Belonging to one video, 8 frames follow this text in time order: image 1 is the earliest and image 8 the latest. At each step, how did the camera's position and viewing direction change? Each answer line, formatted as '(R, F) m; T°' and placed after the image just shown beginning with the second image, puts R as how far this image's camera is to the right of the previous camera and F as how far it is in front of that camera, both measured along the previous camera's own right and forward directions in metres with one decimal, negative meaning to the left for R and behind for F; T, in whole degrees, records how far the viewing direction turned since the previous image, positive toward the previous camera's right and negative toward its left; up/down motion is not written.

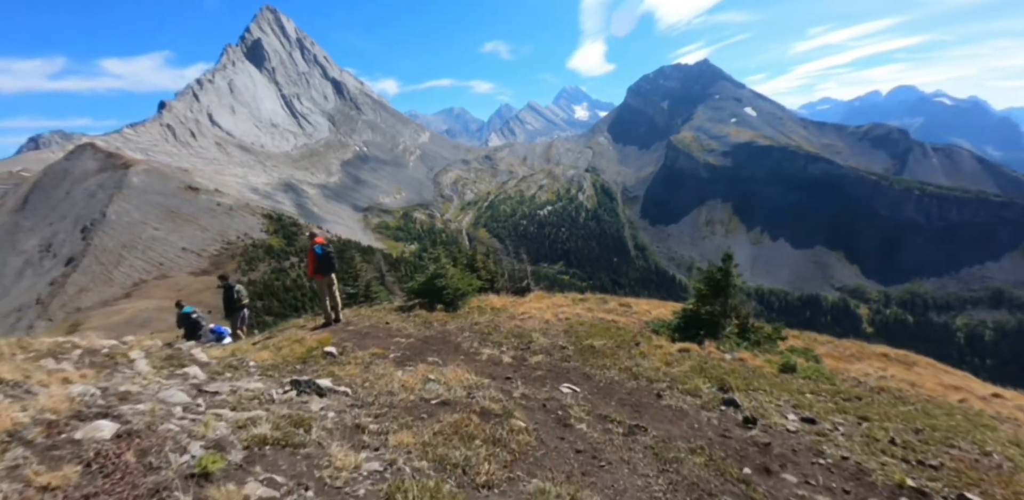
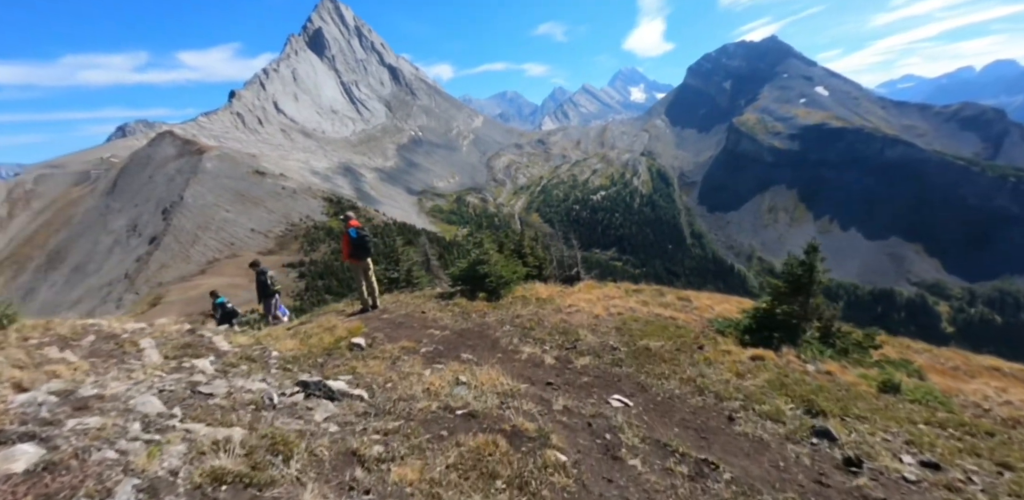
(+0.2, +2.3) m; -6°
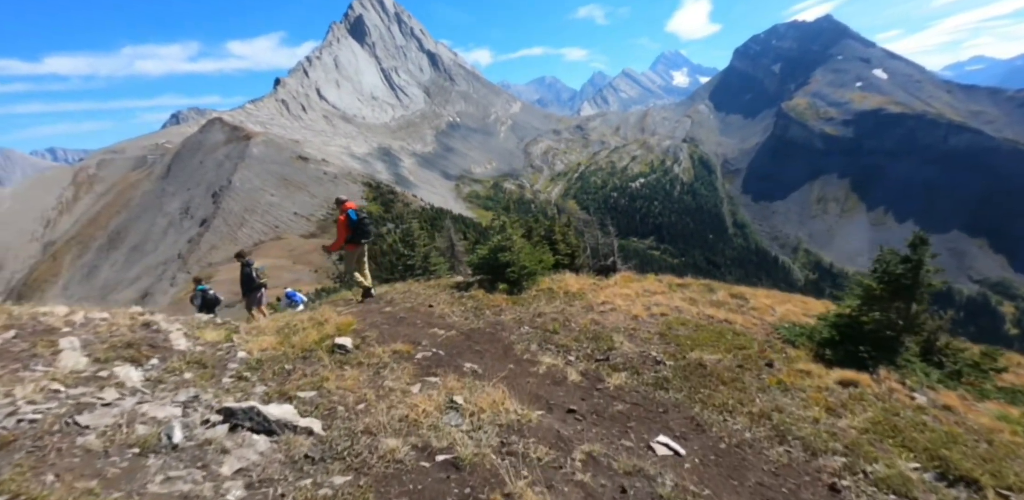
(+0.5, +3.6) m; -4°
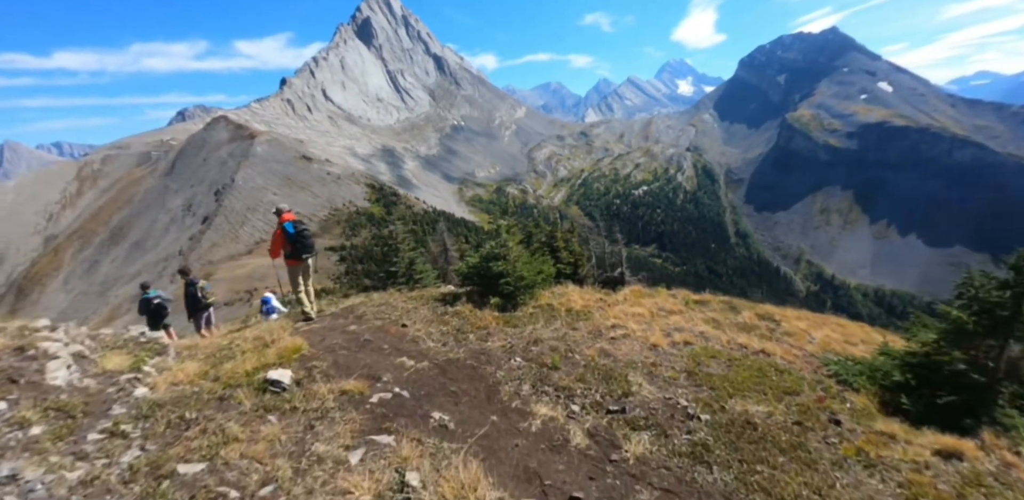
(+0.3, +3.4) m; 0°
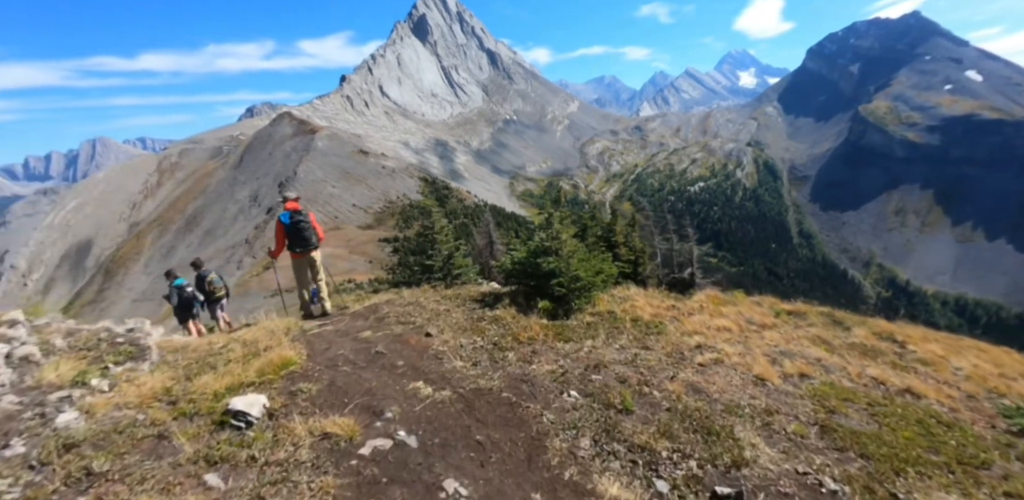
(-0.1, +3.5) m; -5°
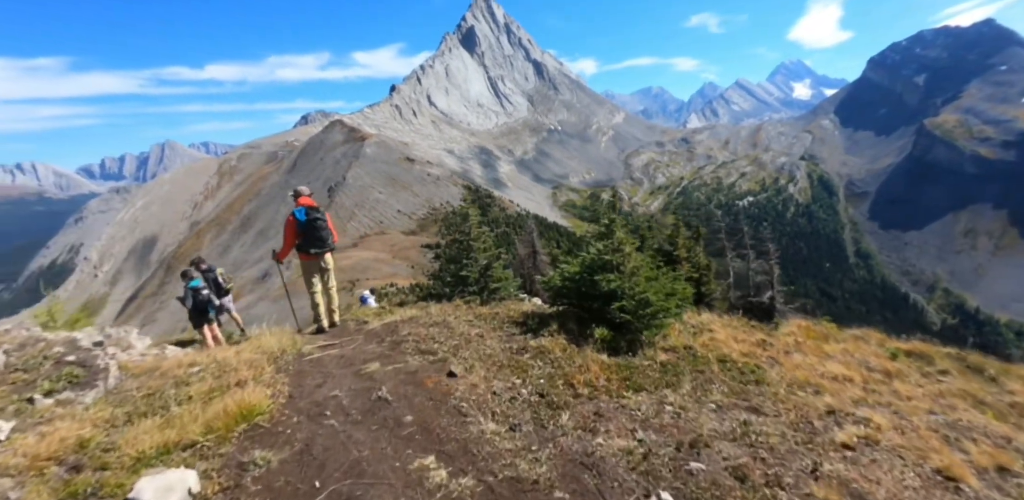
(-0.3, +3.2) m; -4°
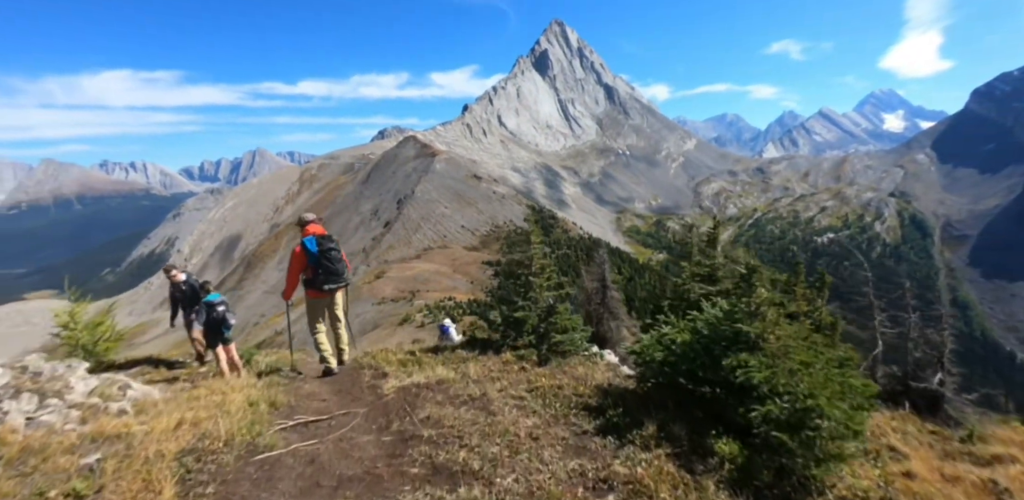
(-0.4, +4.5) m; -7°
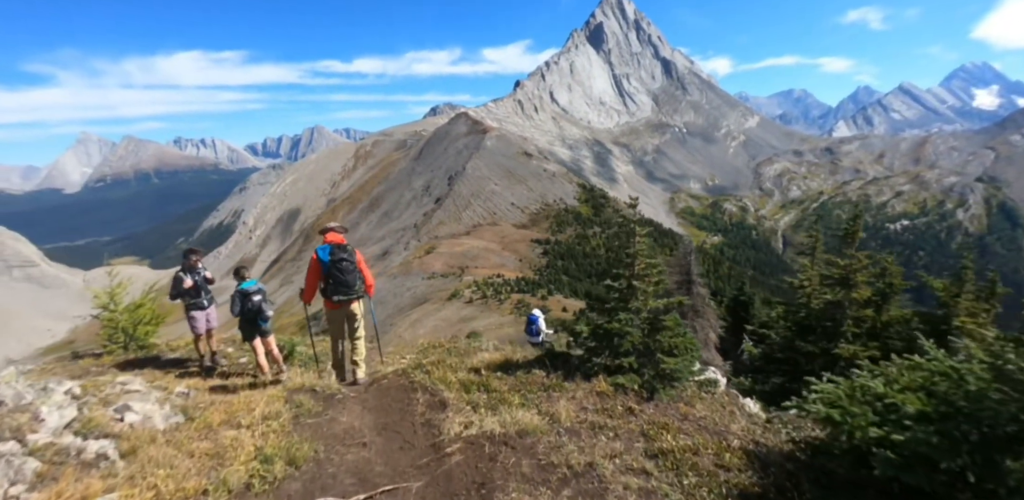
(-1.0, +3.3) m; -5°
